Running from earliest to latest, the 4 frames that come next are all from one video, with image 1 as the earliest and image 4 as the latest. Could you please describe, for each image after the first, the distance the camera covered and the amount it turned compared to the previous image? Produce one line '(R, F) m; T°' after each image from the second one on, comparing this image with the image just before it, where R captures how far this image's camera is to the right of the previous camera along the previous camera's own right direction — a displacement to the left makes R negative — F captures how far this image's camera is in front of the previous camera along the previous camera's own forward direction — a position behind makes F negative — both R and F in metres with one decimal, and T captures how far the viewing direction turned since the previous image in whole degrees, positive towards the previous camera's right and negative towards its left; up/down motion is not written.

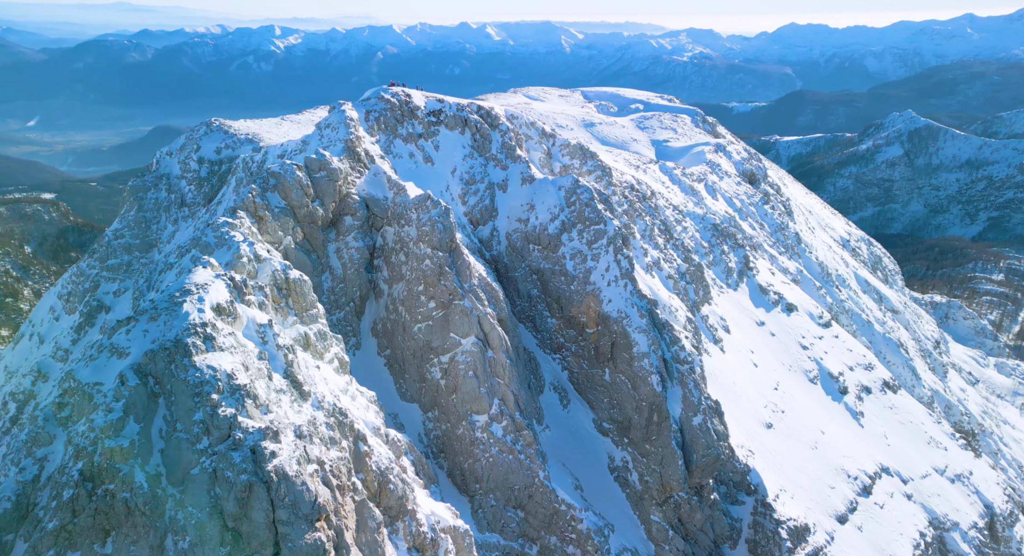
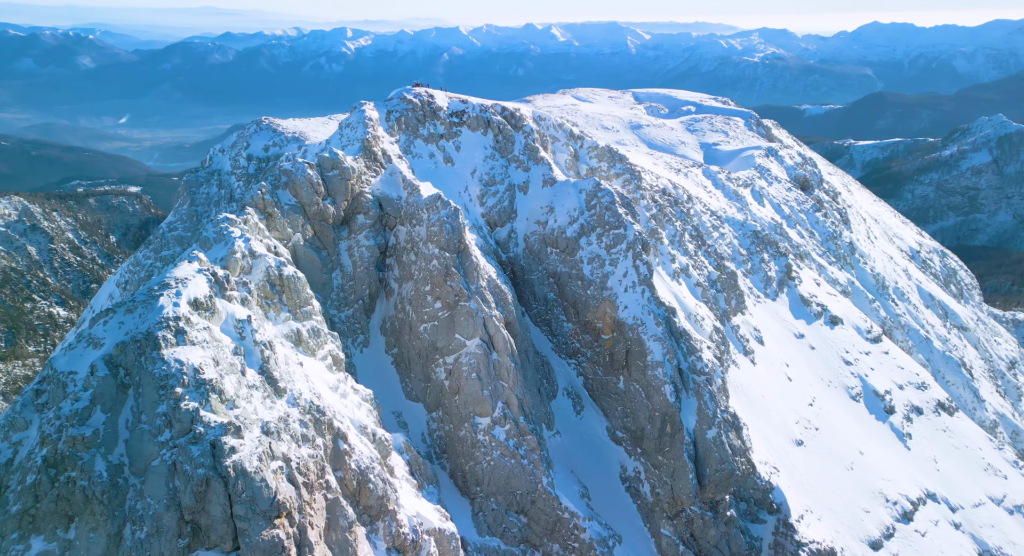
(+4.8, +0.8) m; -5°
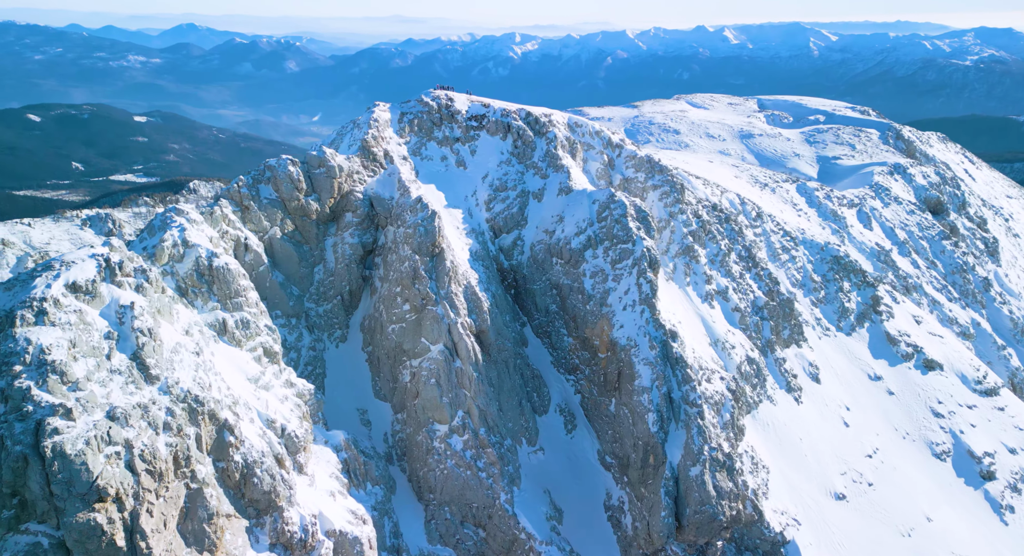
(+16.6, +3.9) m; -14°
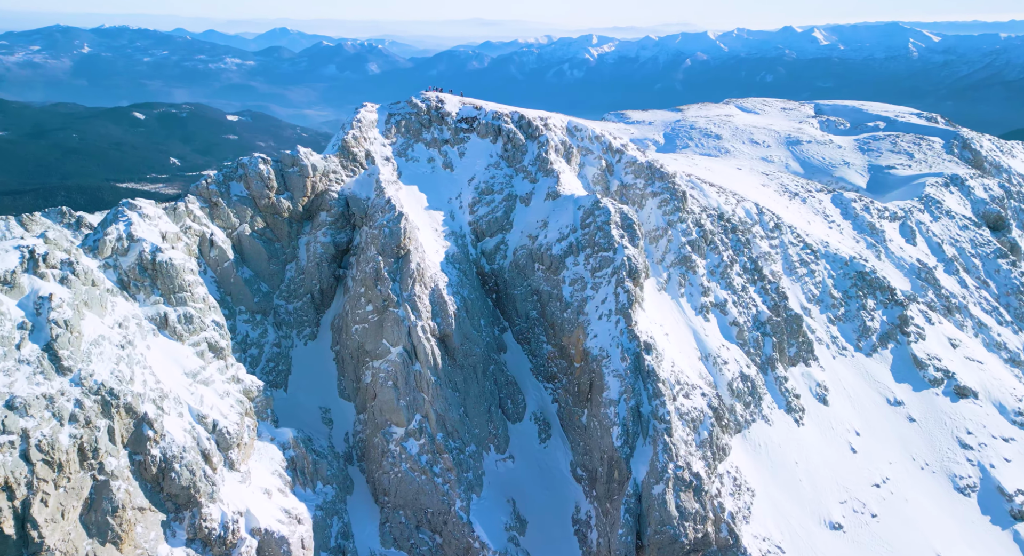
(+9.8, +1.8) m; -7°
